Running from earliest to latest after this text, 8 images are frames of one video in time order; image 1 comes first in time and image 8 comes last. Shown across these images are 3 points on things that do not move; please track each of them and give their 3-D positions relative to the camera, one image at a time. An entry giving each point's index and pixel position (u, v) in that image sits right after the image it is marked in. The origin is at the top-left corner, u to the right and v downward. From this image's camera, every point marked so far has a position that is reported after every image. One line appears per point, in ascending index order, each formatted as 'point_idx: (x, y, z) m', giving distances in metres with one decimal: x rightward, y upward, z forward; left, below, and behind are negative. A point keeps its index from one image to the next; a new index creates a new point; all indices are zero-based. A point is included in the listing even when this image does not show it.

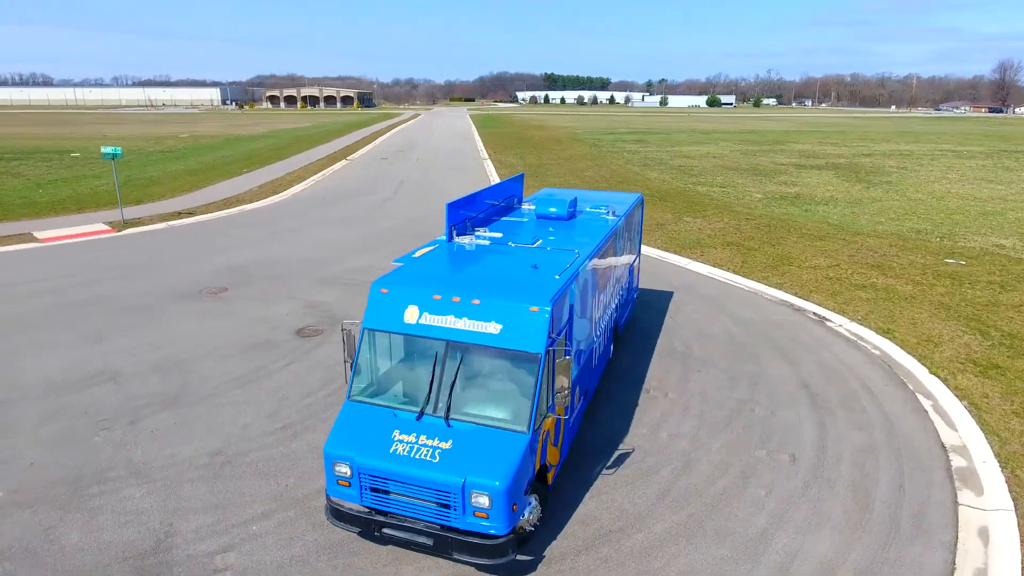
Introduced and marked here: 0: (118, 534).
0: (-3.7, -2.3, +6.0) m
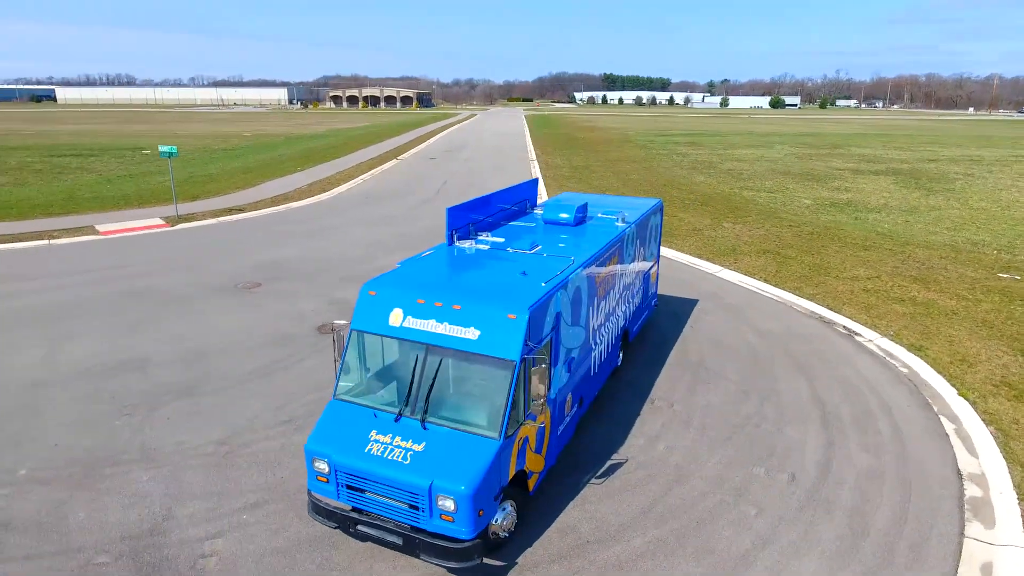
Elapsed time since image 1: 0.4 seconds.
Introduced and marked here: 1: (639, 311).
0: (-3.9, -2.3, +6.4) m
1: (+1.9, -0.4, +9.9) m
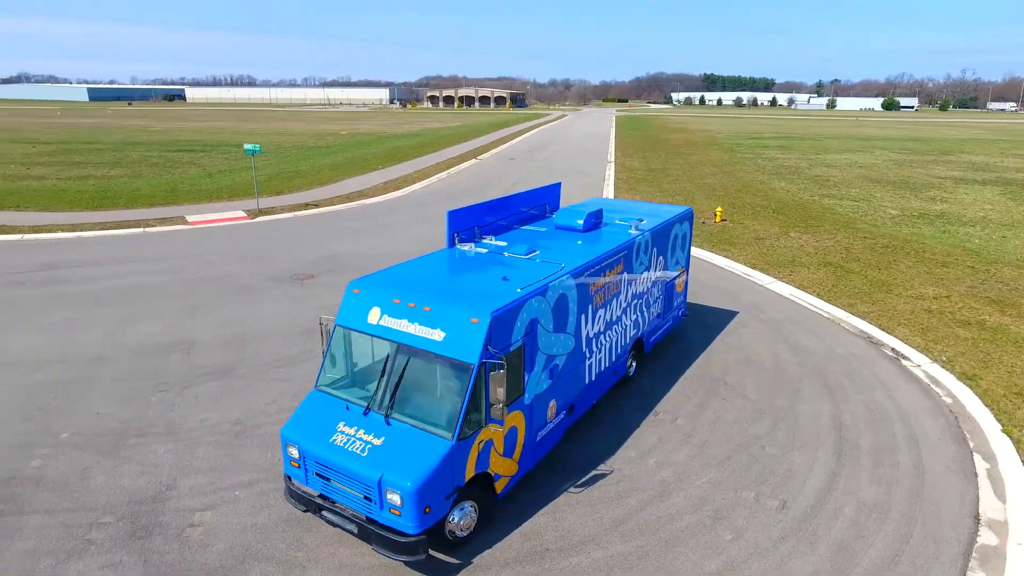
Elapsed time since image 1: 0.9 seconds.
0: (-4.2, -2.1, +7.1) m
1: (+2.2, -0.5, +9.7) m
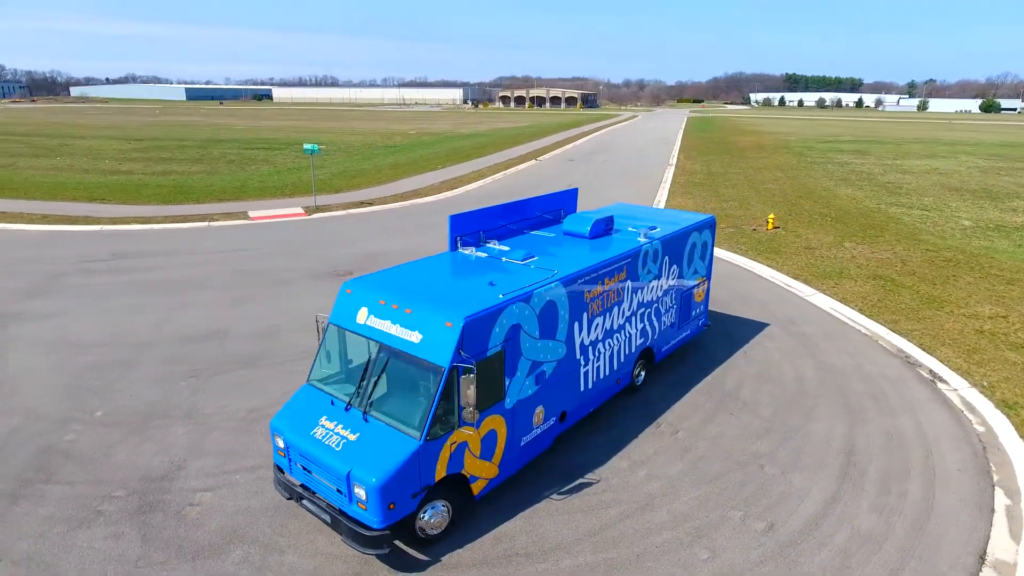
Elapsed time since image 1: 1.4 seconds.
0: (-4.3, -2.0, +7.6) m
1: (+2.4, -0.6, +9.5) m
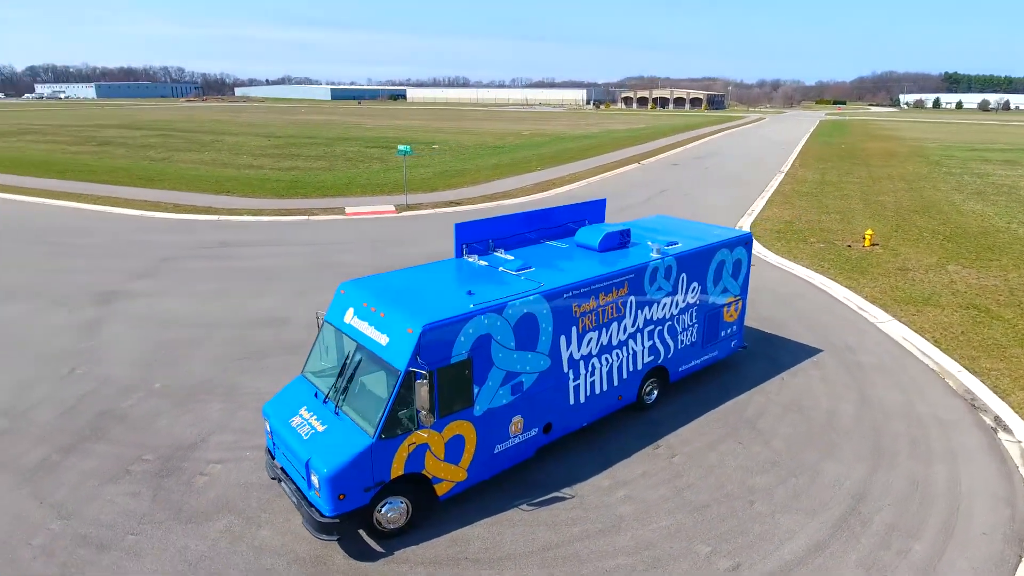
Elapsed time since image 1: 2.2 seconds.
0: (-4.4, -1.9, +8.6) m
1: (+2.6, -0.9, +9.1) m
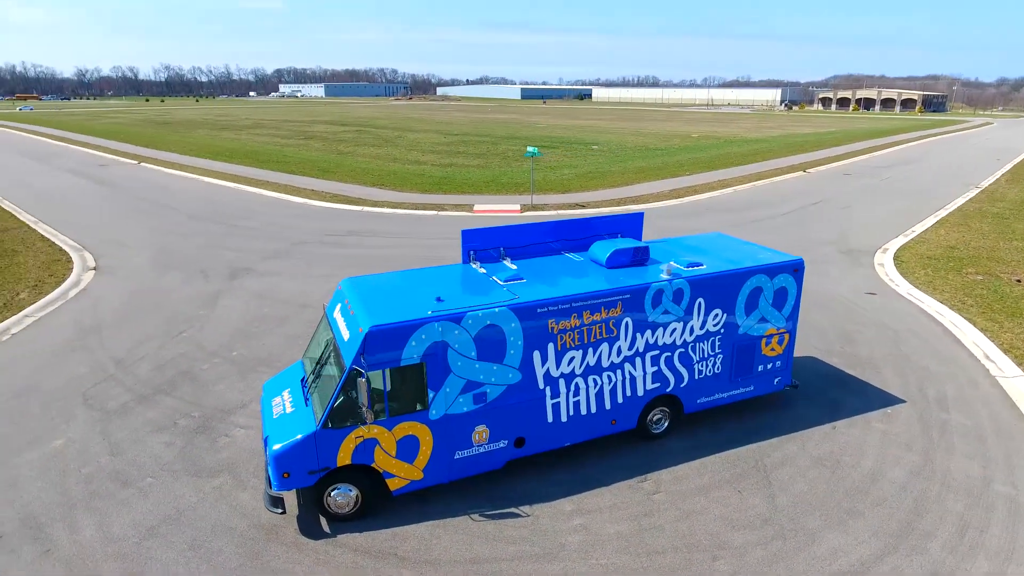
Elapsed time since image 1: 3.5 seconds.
0: (-4.3, -1.6, +9.8) m
1: (+2.6, -1.2, +8.3) m
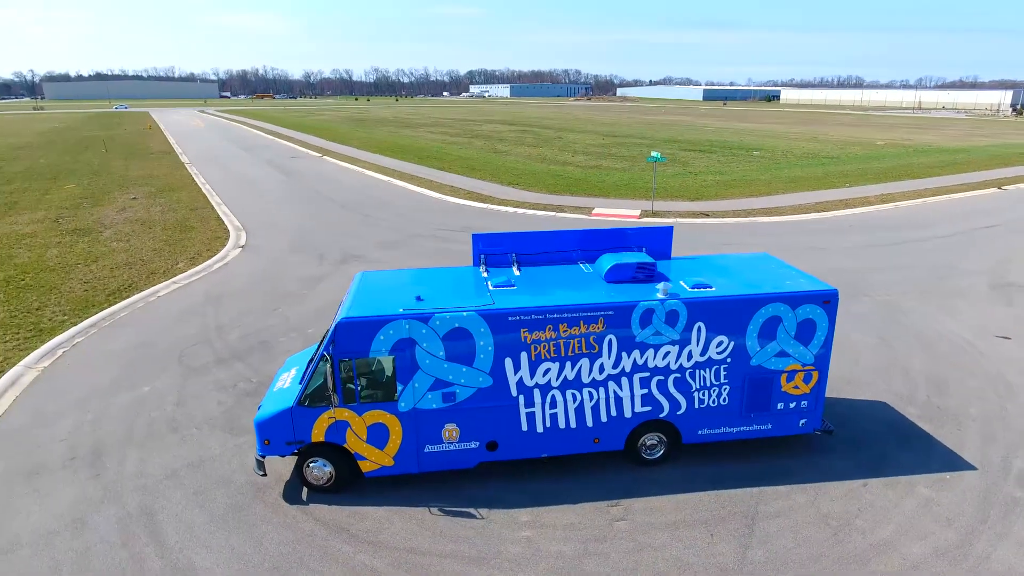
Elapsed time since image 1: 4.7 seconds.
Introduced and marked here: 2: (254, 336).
0: (-3.8, -1.4, +10.9) m
1: (+2.5, -1.5, +7.7) m
2: (-4.9, -0.9, +12.2) m
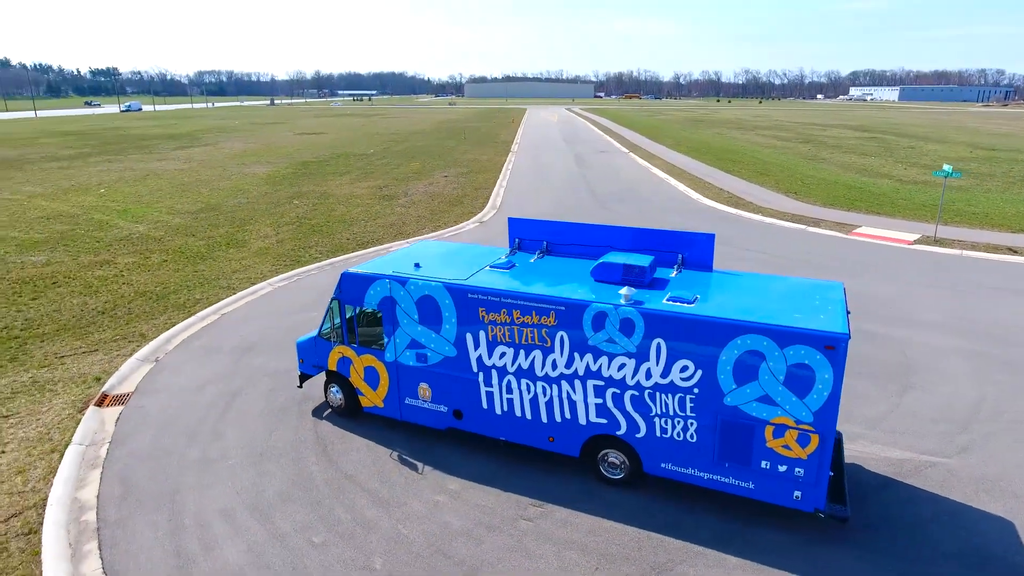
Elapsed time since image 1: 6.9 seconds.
0: (-1.9, -0.7, +12.6) m
1: (+1.8, -1.7, +6.7) m
2: (-2.1, -0.1, +14.3) m
